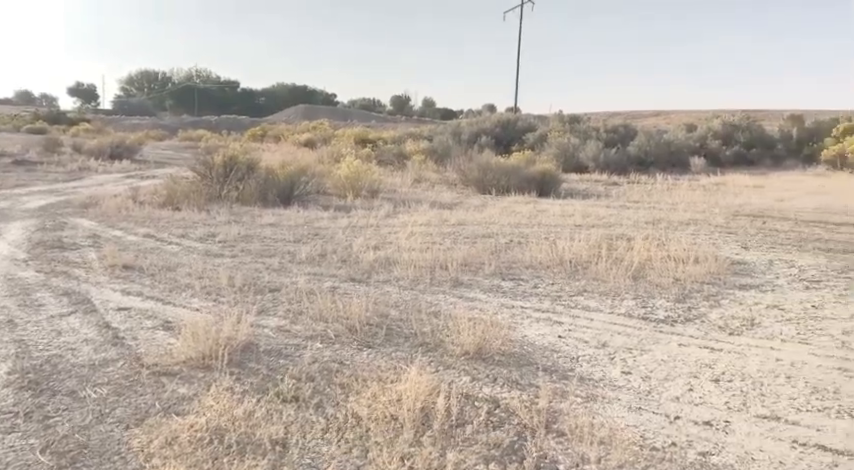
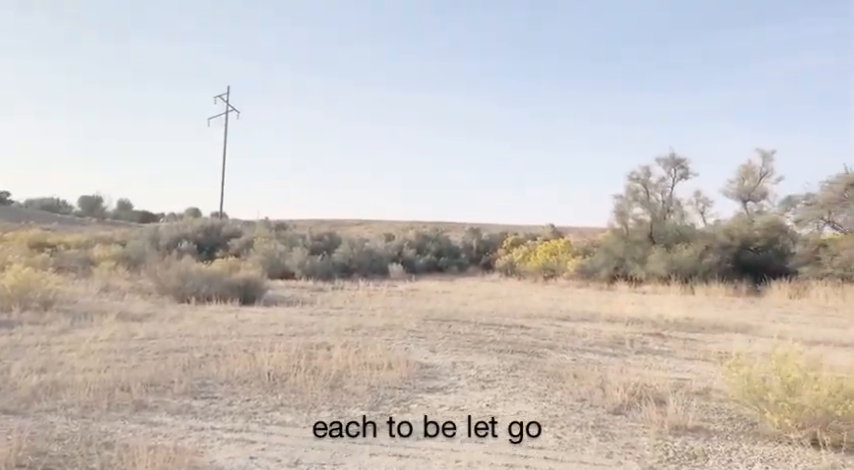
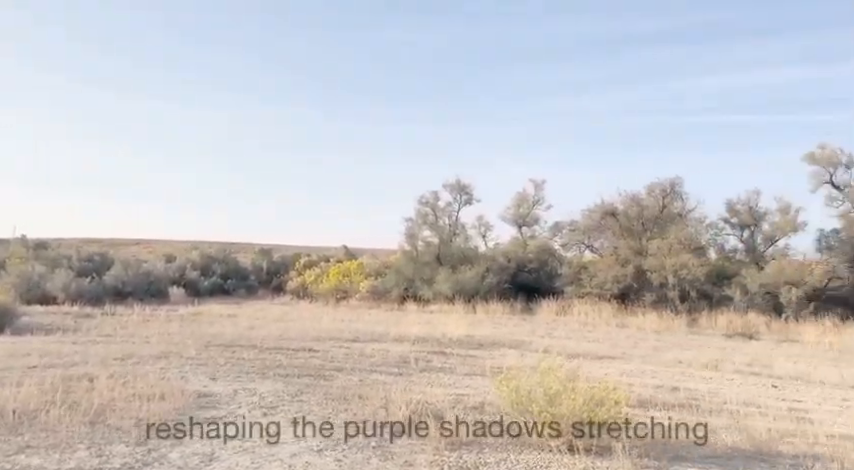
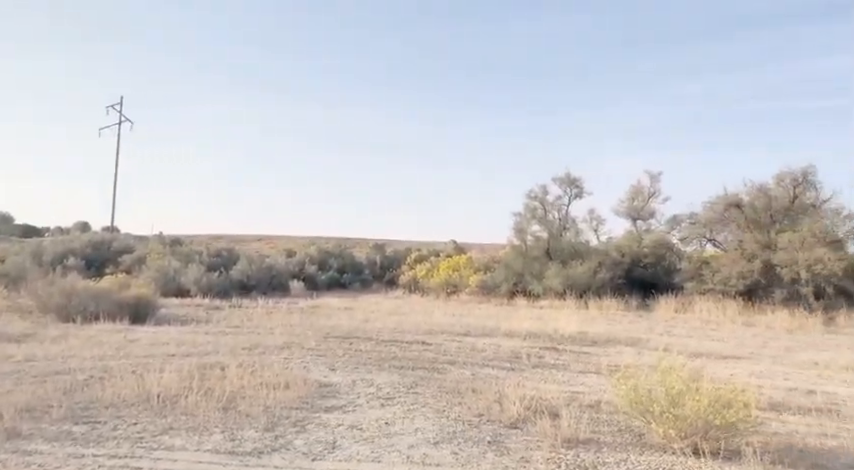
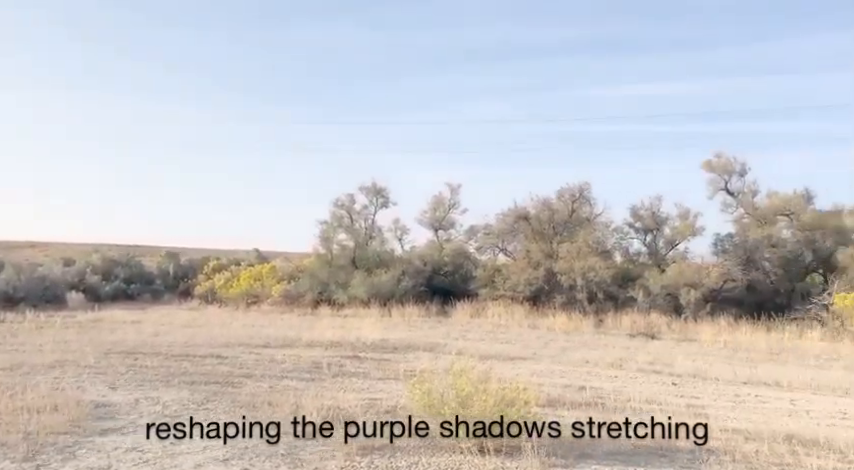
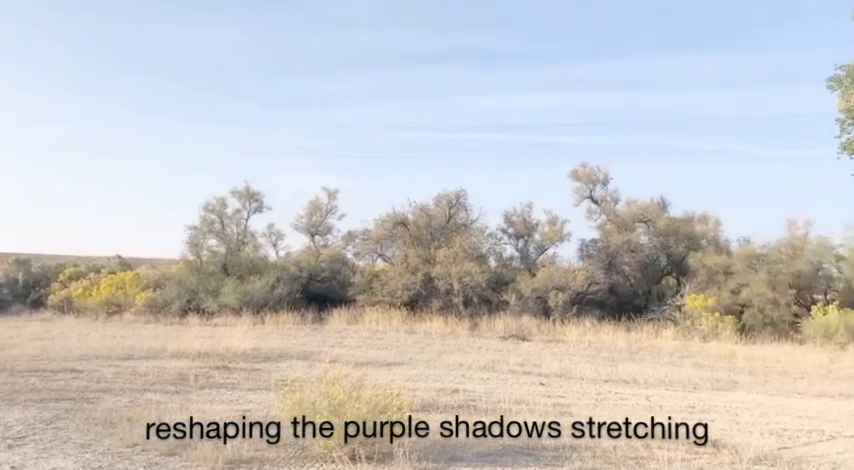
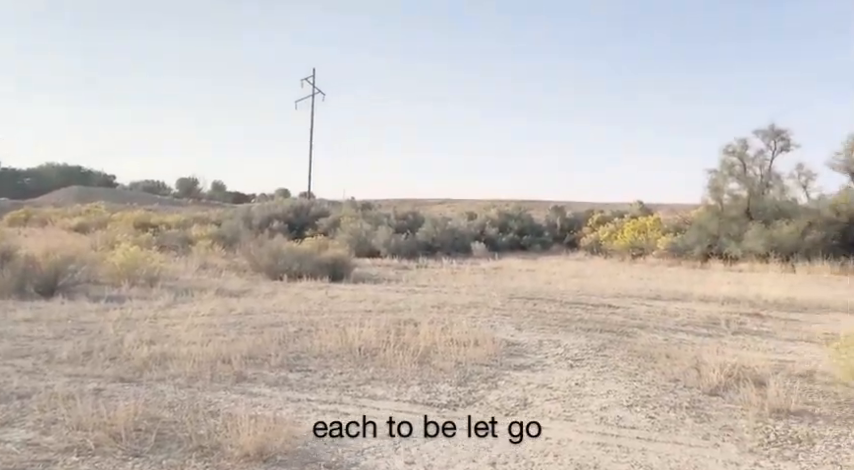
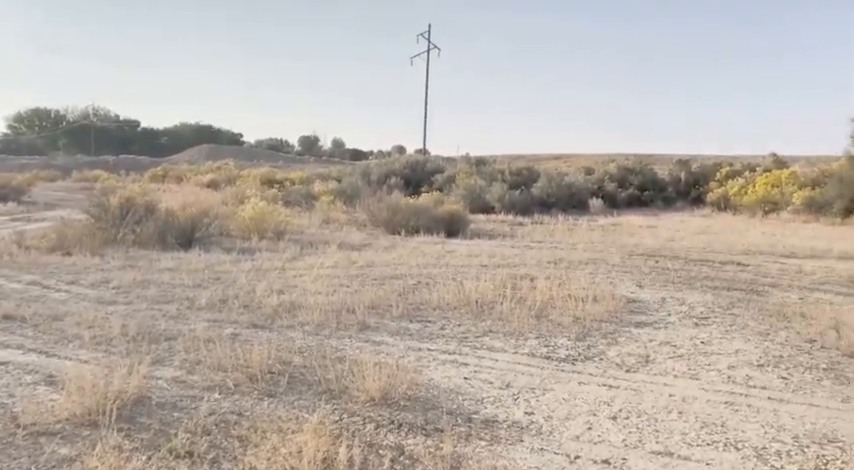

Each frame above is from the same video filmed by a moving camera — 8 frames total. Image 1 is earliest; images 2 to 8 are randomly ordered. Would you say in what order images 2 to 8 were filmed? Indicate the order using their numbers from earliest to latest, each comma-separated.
8, 7, 2, 4, 3, 5, 6
